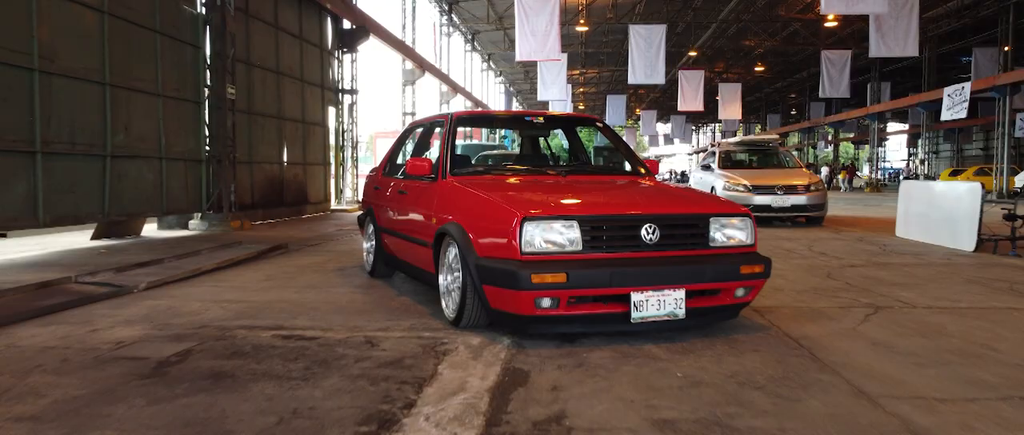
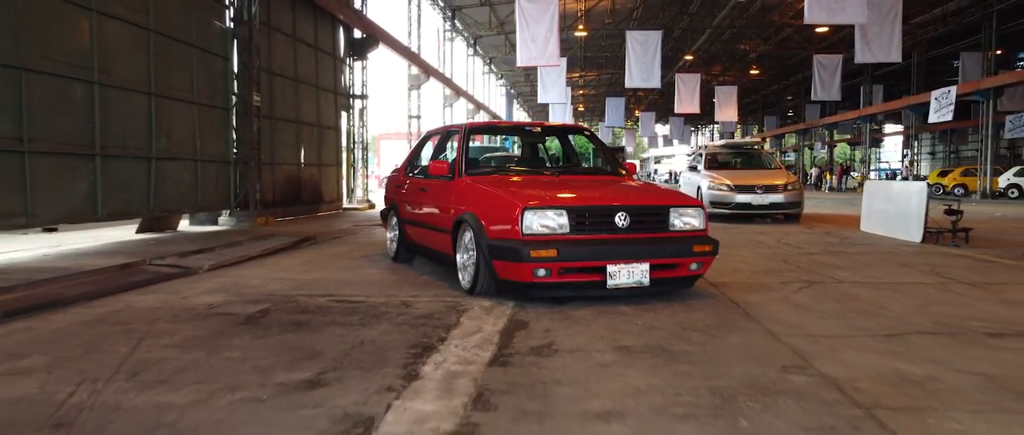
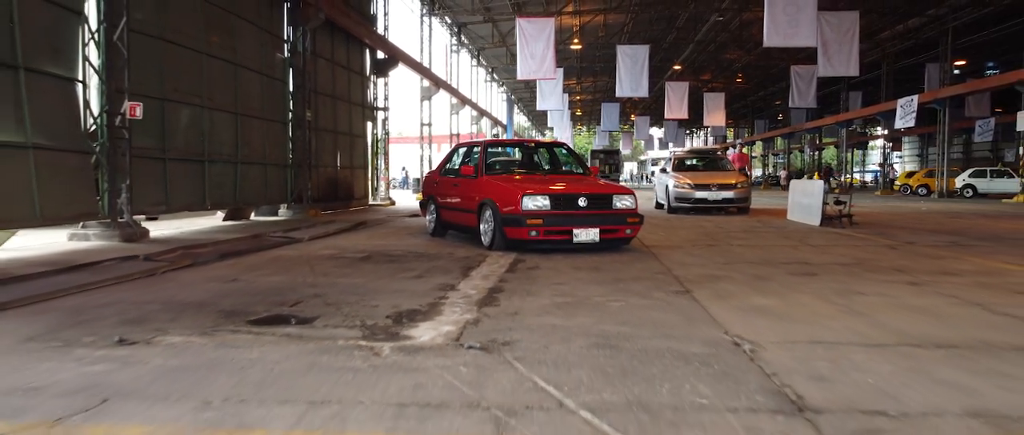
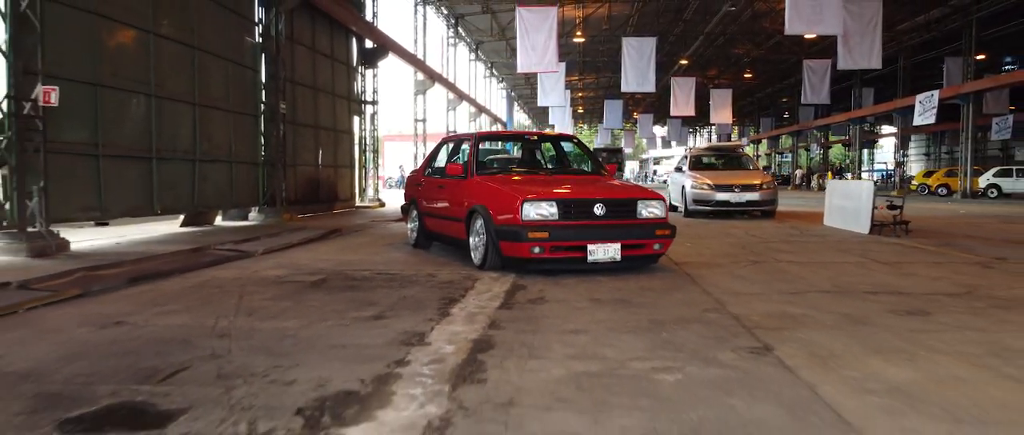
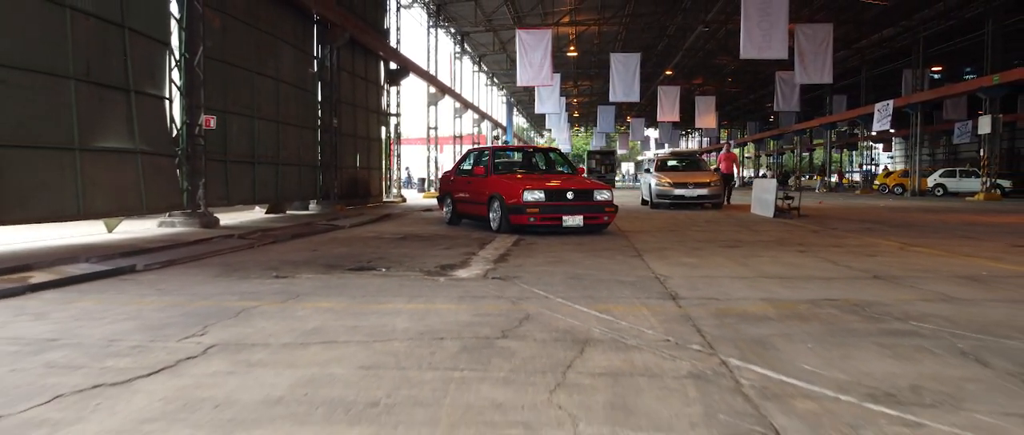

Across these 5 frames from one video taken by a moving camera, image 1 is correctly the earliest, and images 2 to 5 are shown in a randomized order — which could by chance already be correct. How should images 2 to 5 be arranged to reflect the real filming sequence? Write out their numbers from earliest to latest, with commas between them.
2, 4, 3, 5
